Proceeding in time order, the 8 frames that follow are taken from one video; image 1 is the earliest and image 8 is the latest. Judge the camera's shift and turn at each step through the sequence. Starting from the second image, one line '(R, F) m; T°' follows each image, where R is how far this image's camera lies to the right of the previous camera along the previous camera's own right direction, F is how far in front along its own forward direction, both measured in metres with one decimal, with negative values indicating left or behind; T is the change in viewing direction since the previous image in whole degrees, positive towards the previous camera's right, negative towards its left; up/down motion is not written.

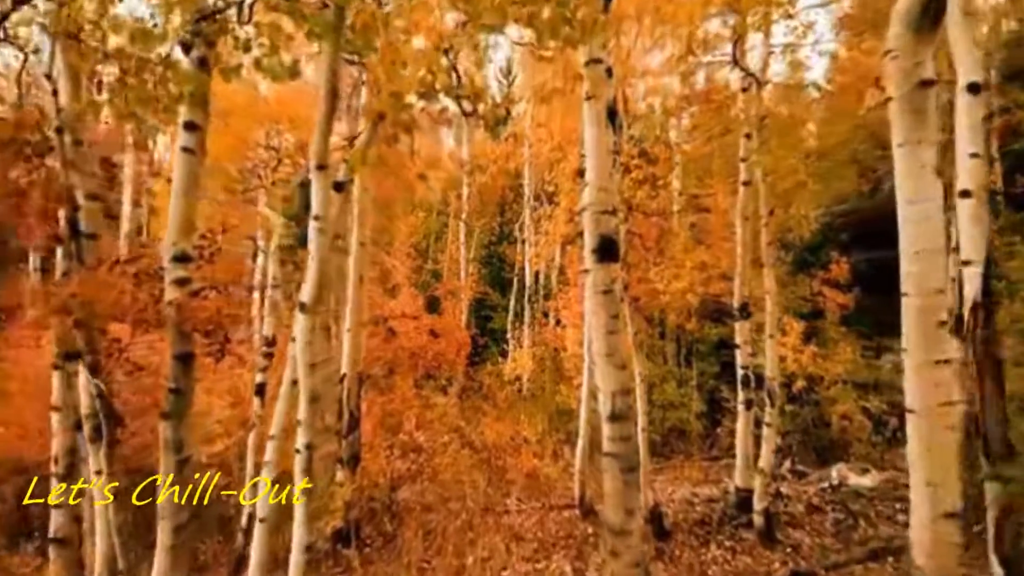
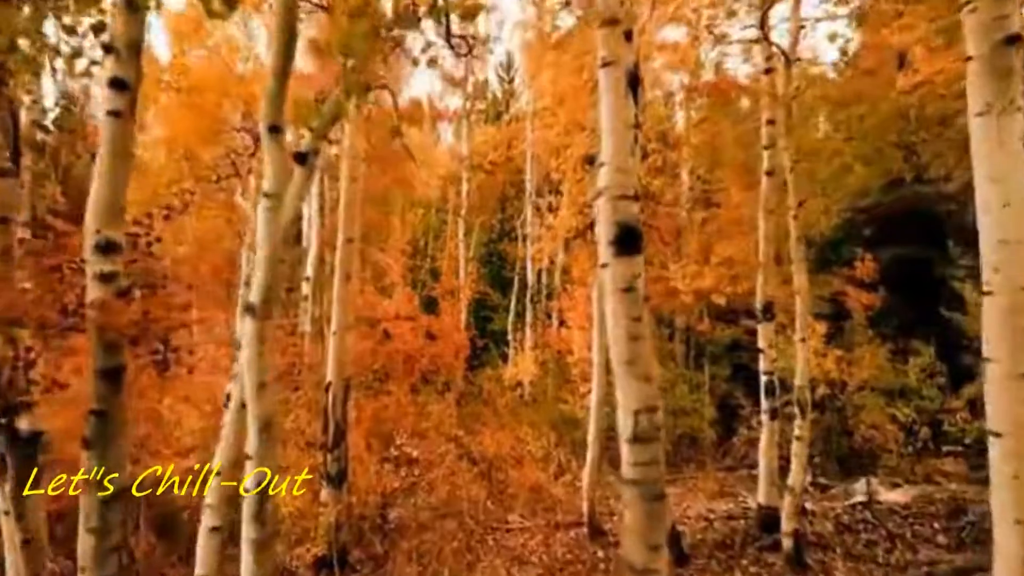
(-0.1, +1.2) m; 0°
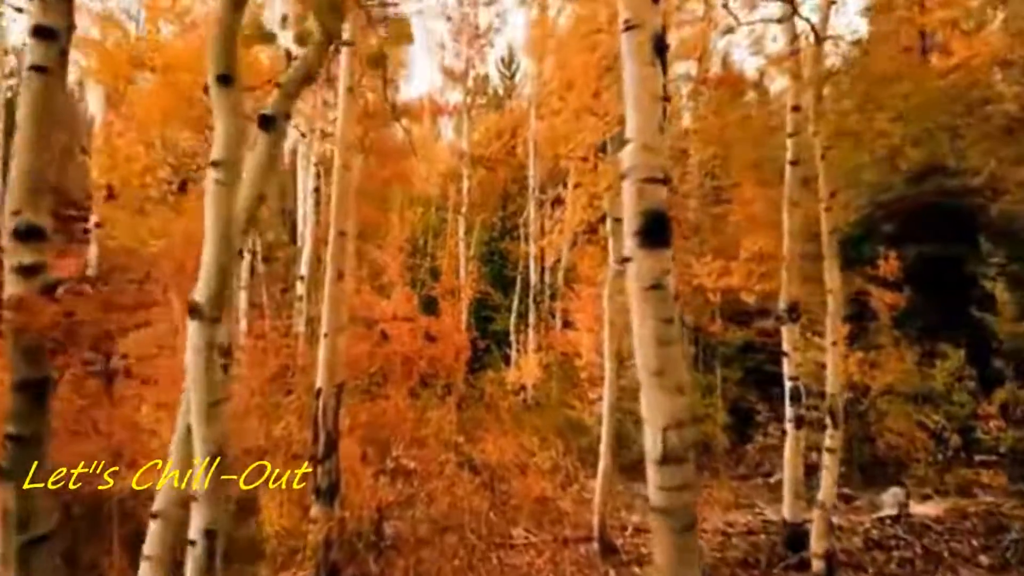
(-0.2, +0.9) m; 0°
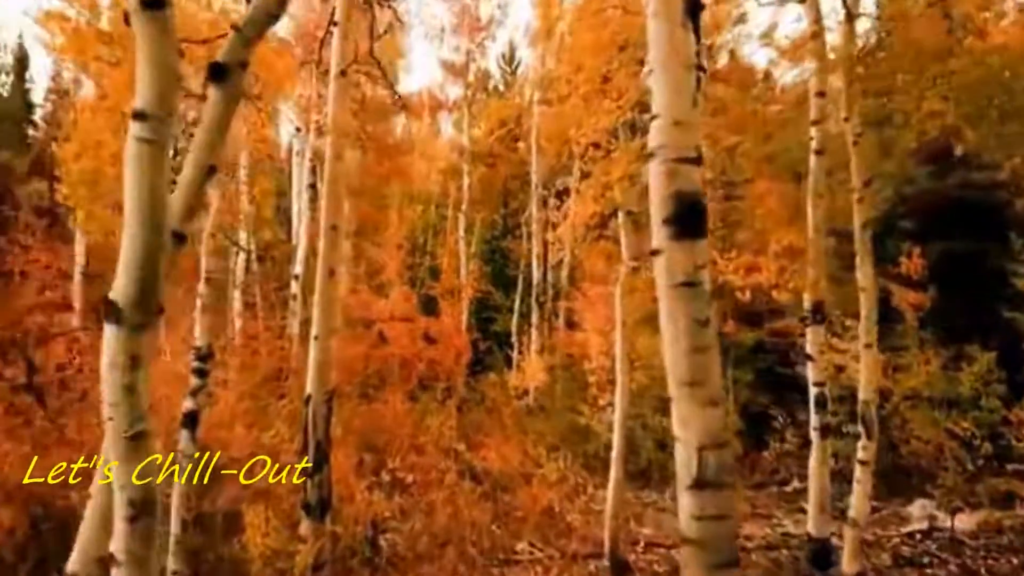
(-0.2, +0.8) m; 0°
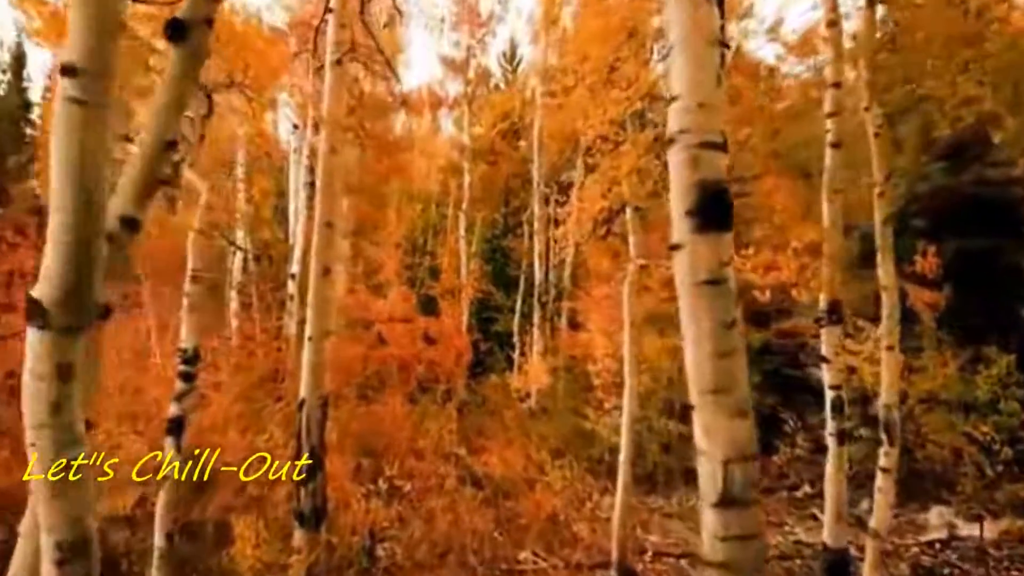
(-0.1, +0.5) m; 0°
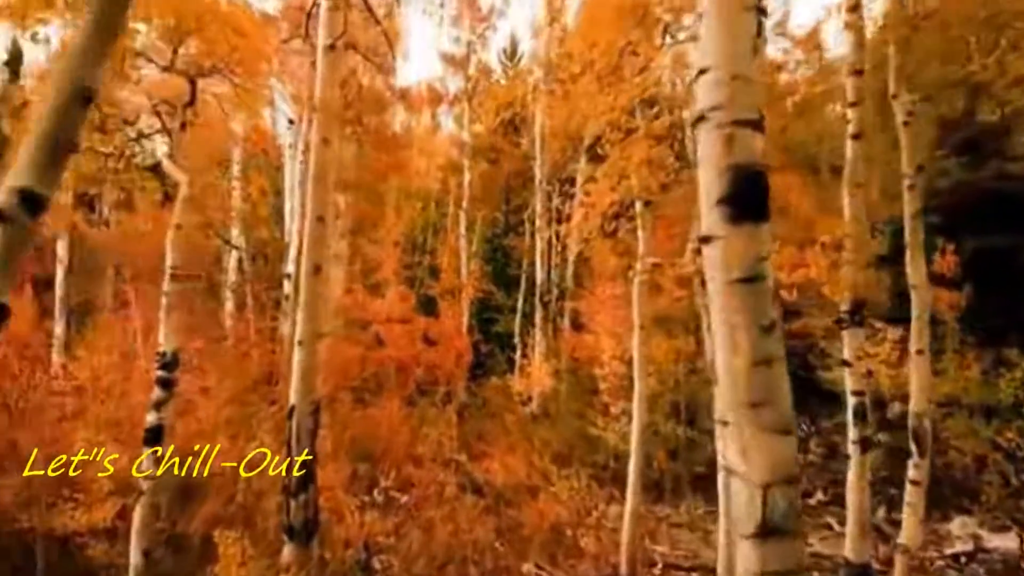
(-0.1, +0.6) m; 0°
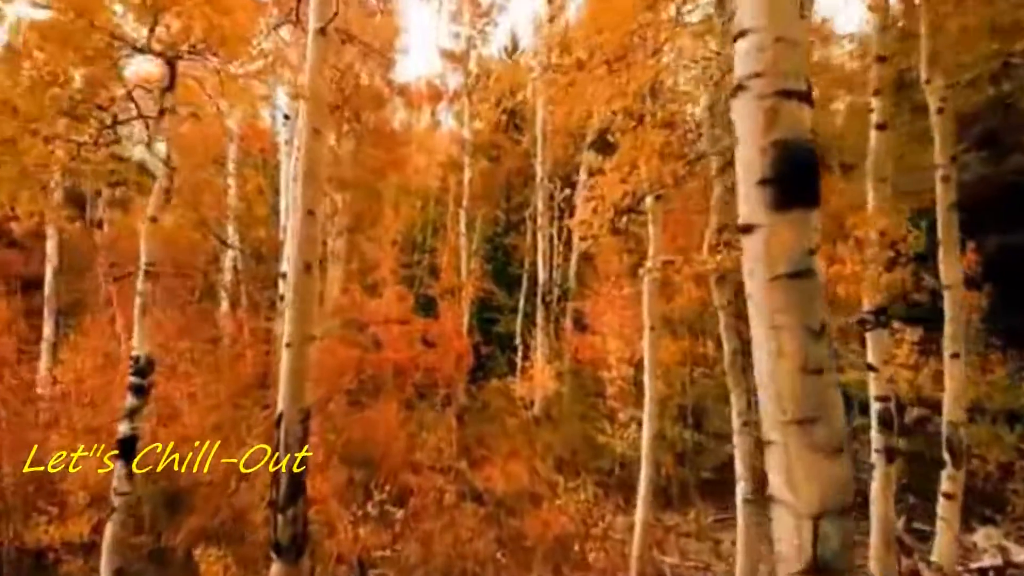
(-0.1, +0.6) m; 0°
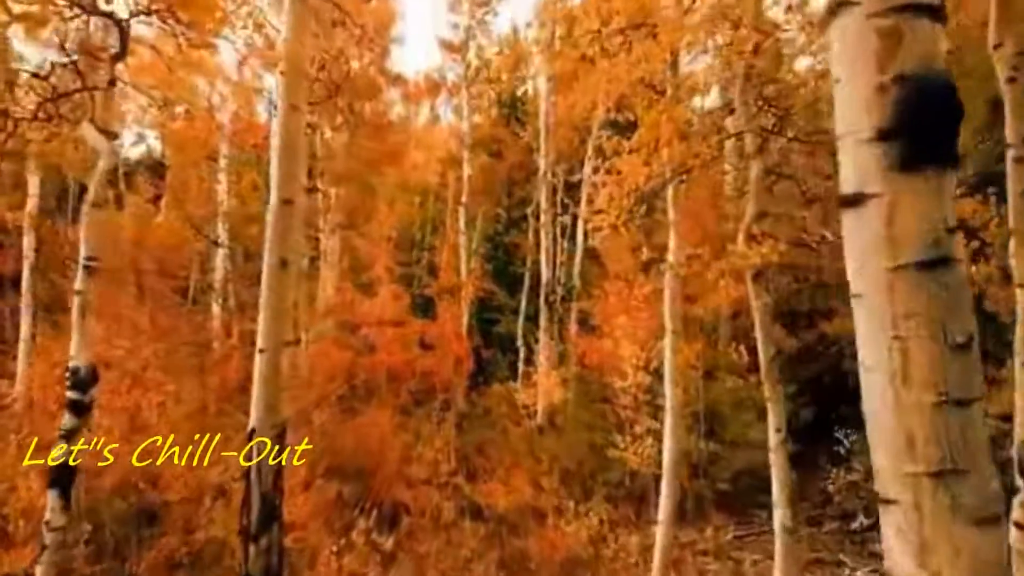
(-0.1, +1.0) m; 0°
